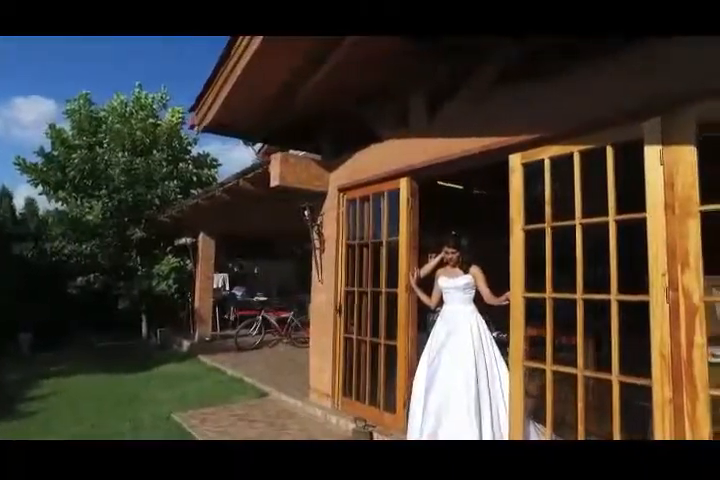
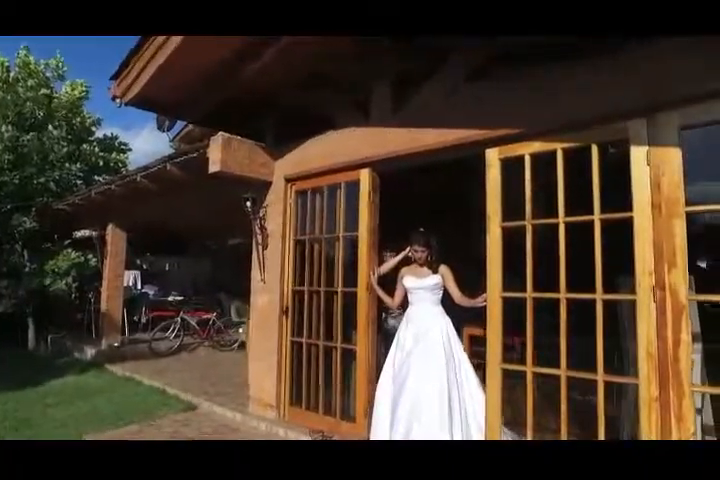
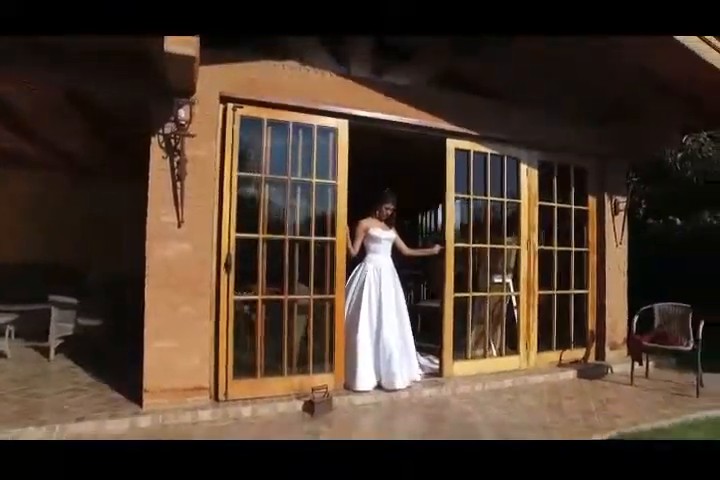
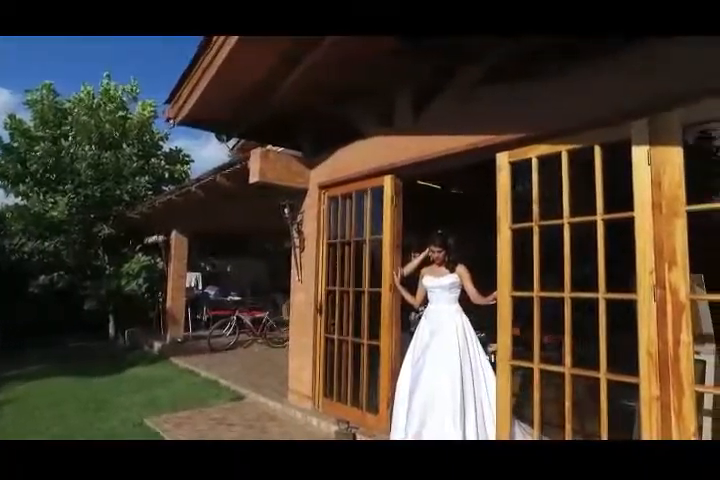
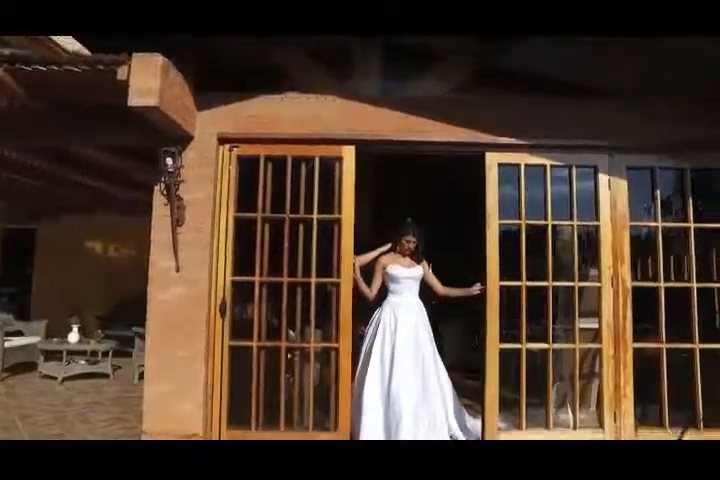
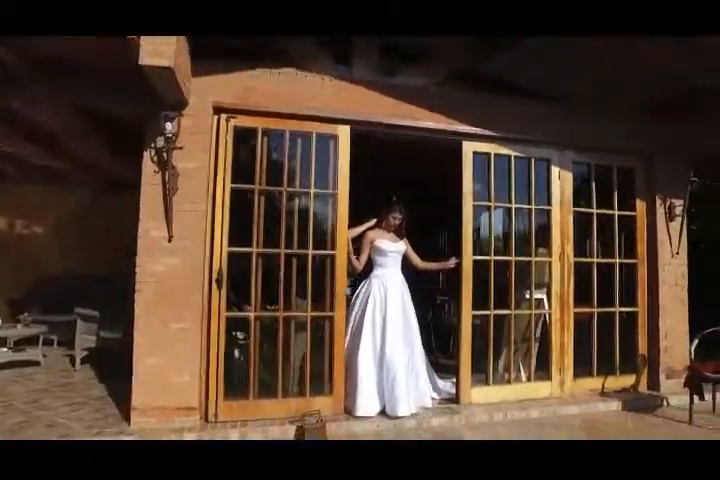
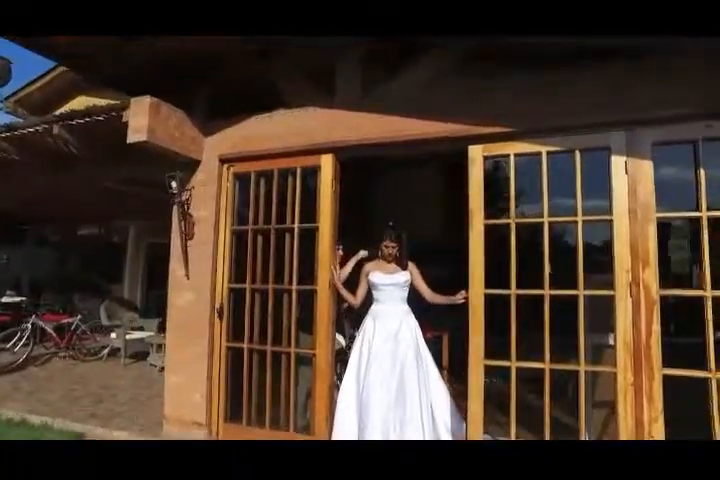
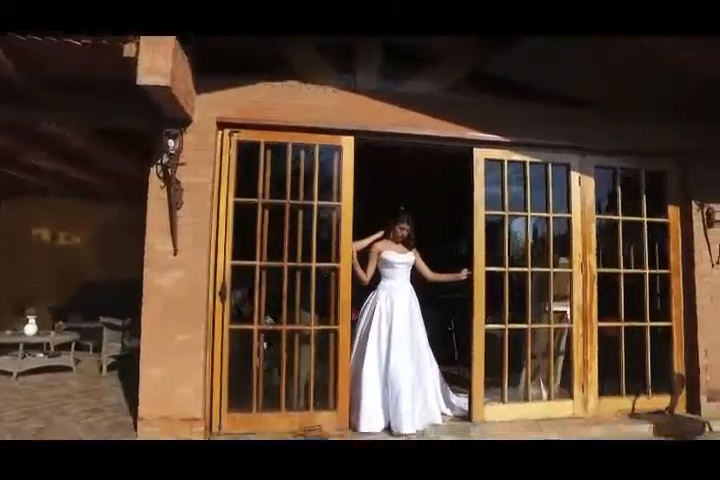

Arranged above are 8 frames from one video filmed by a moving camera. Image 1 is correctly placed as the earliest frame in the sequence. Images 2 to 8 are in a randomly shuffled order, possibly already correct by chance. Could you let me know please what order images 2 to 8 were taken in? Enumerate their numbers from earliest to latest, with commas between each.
4, 2, 7, 5, 8, 6, 3
